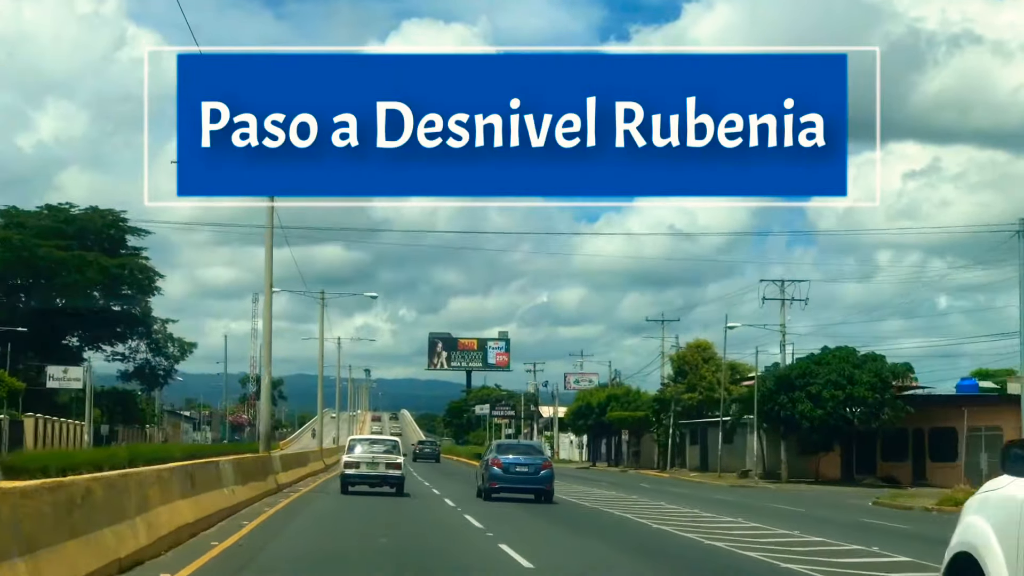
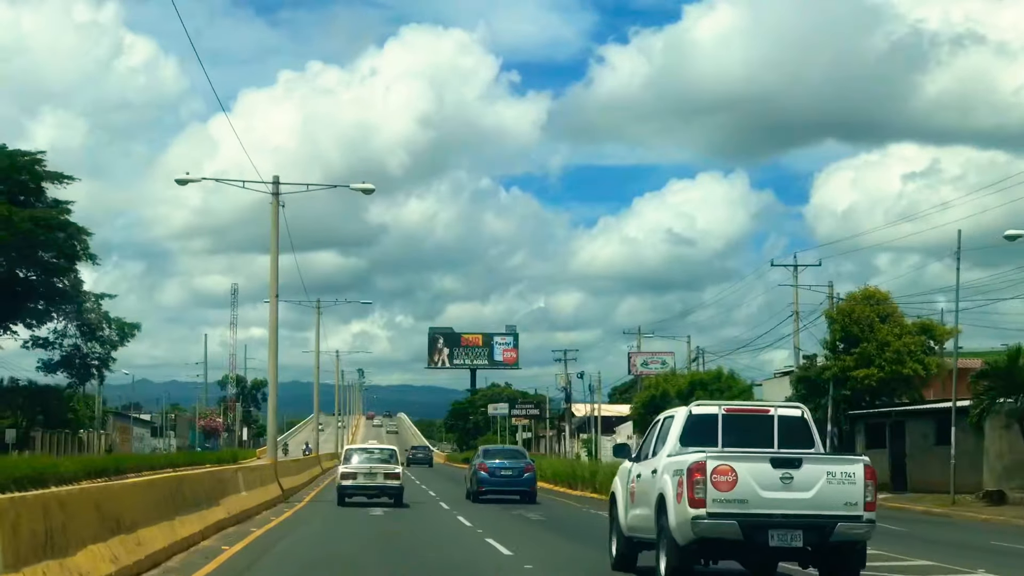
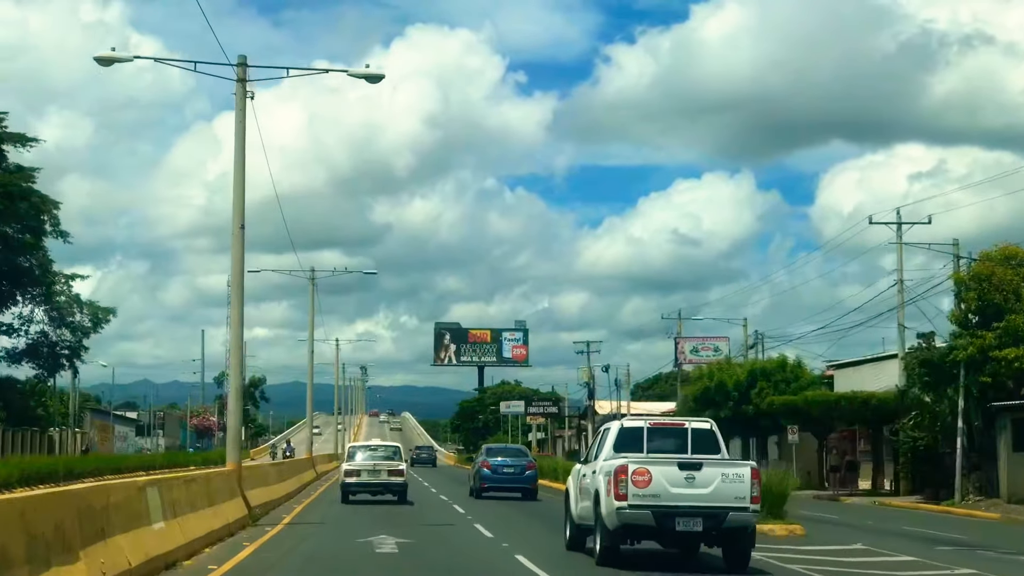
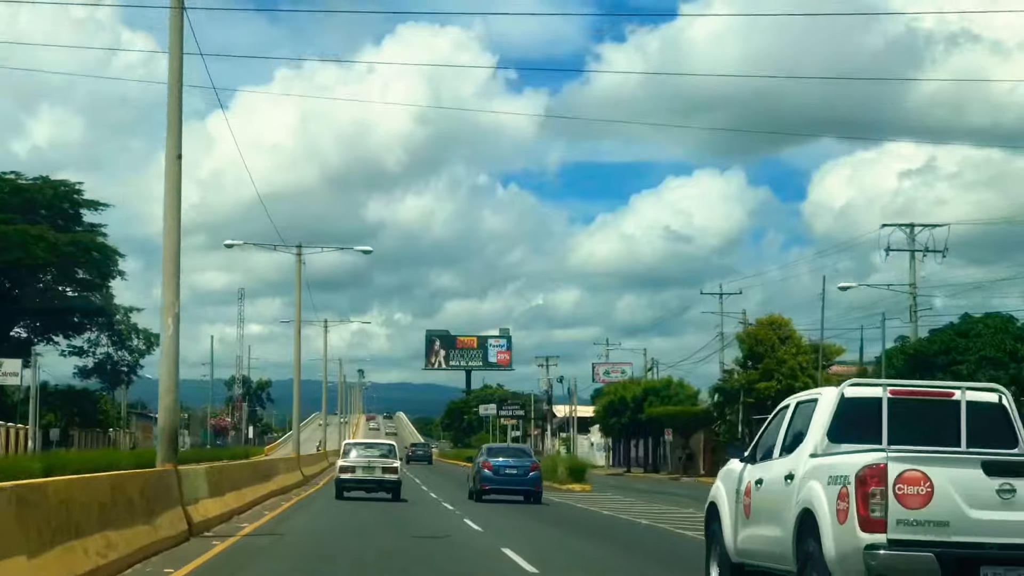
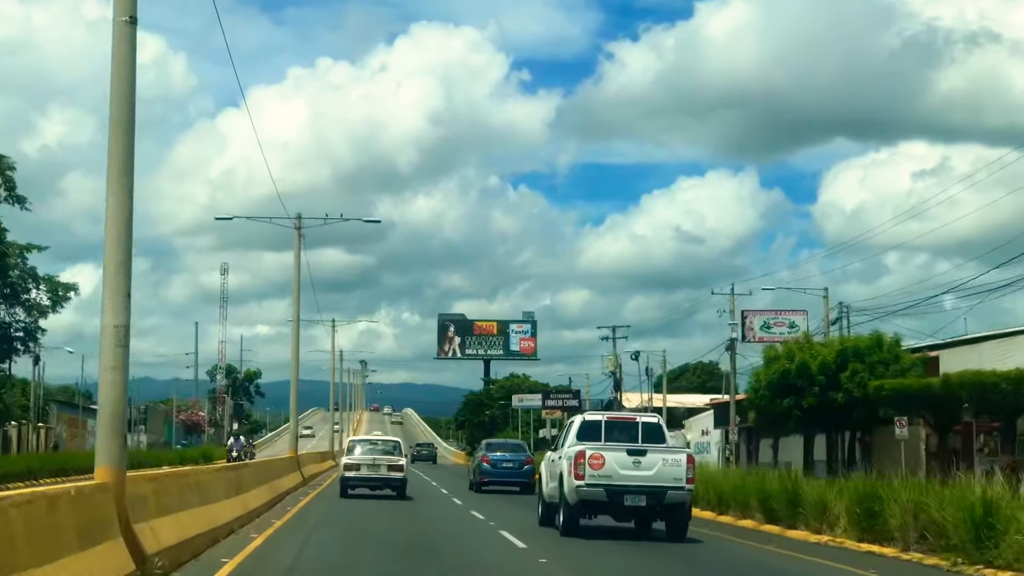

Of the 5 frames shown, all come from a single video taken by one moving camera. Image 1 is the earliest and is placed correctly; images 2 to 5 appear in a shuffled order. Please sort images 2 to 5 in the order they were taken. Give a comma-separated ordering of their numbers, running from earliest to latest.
4, 2, 3, 5
